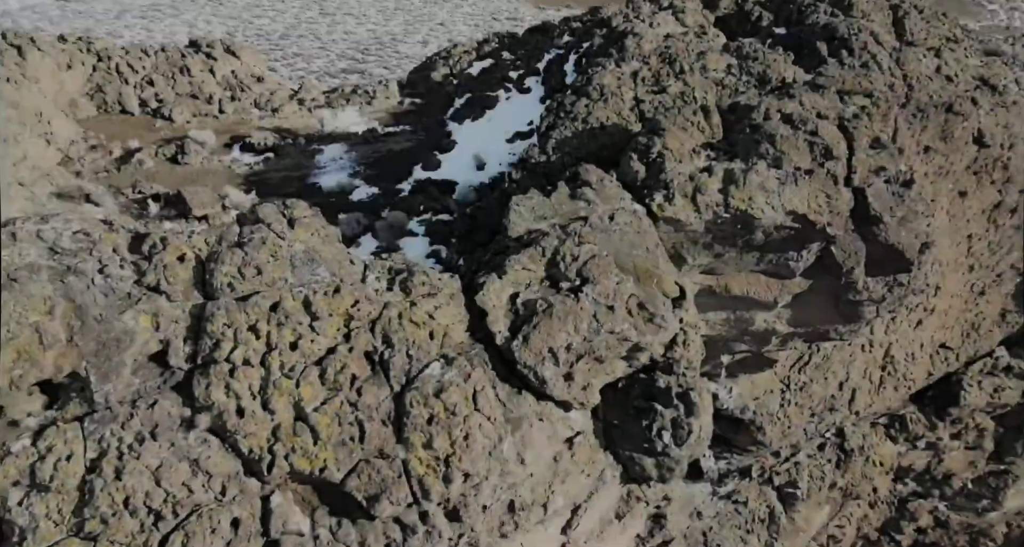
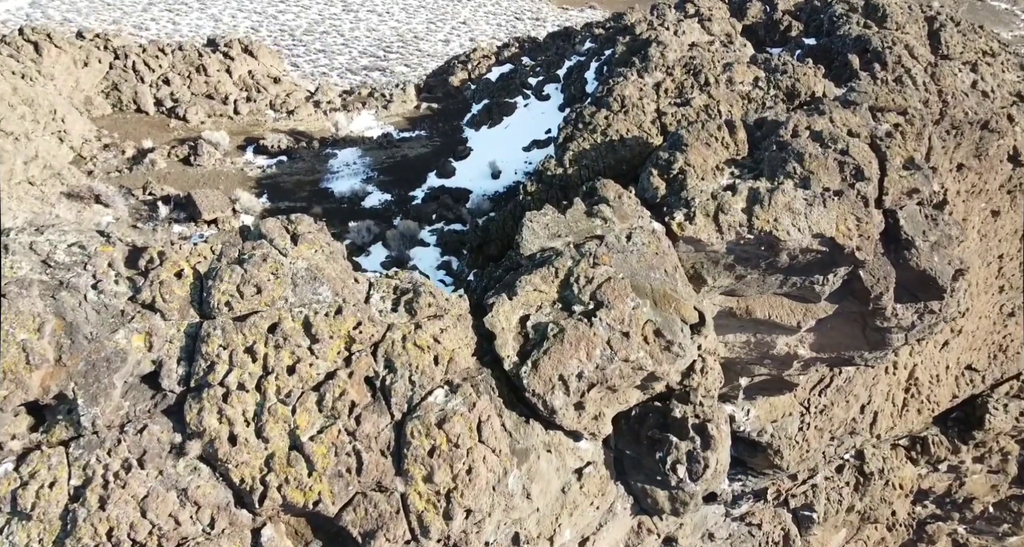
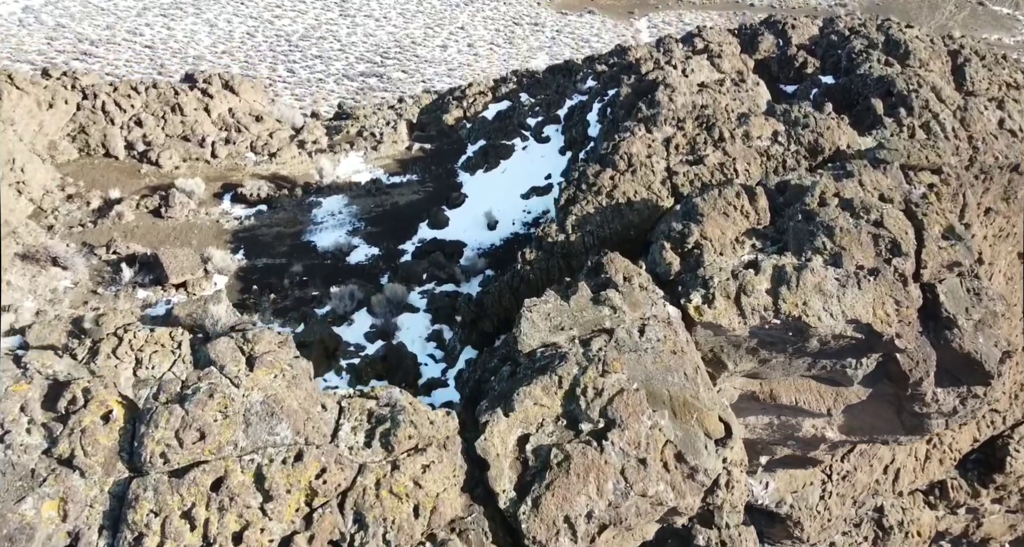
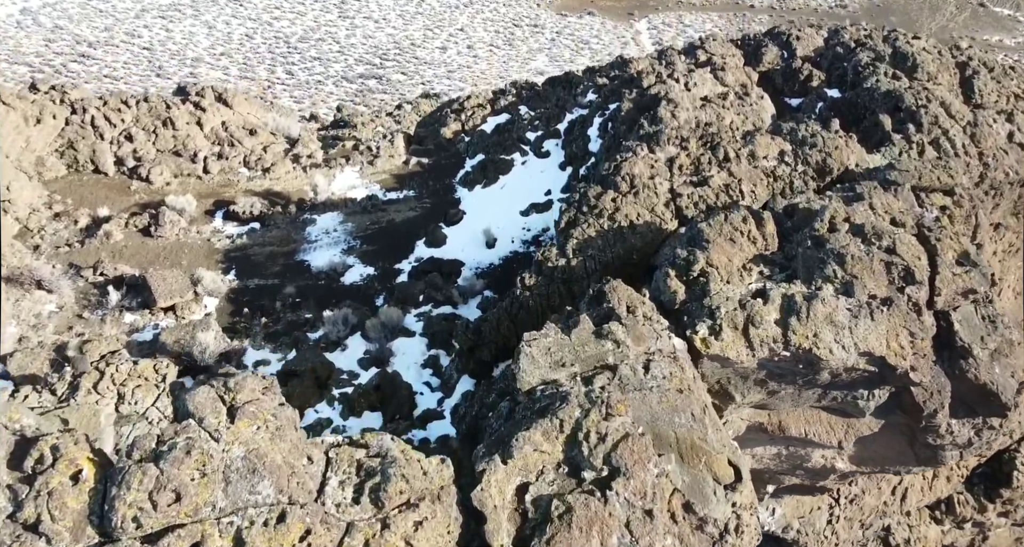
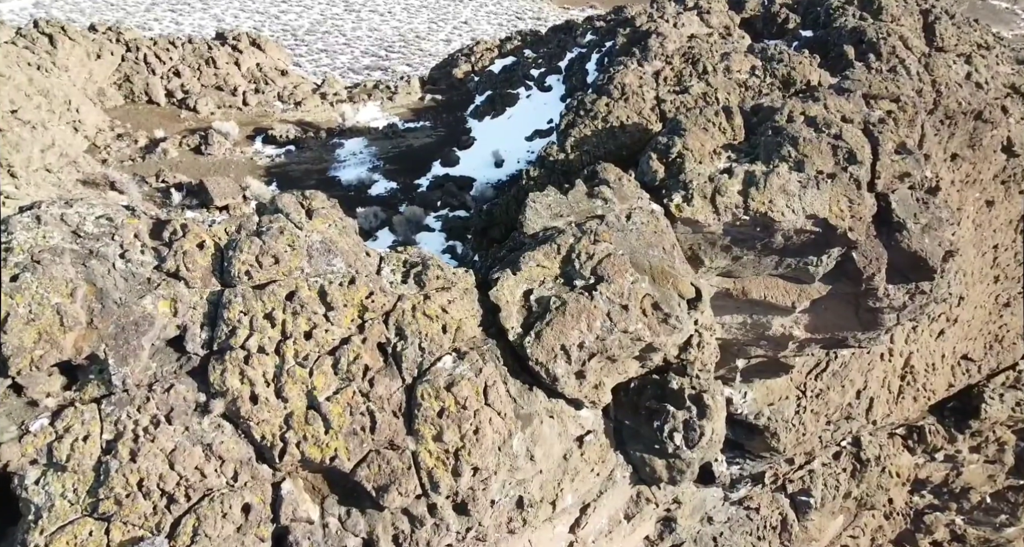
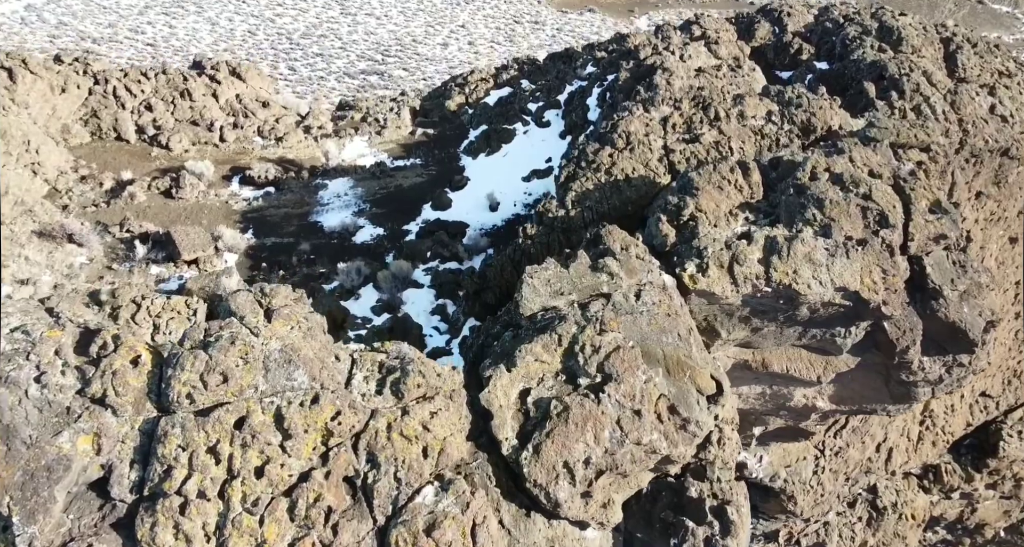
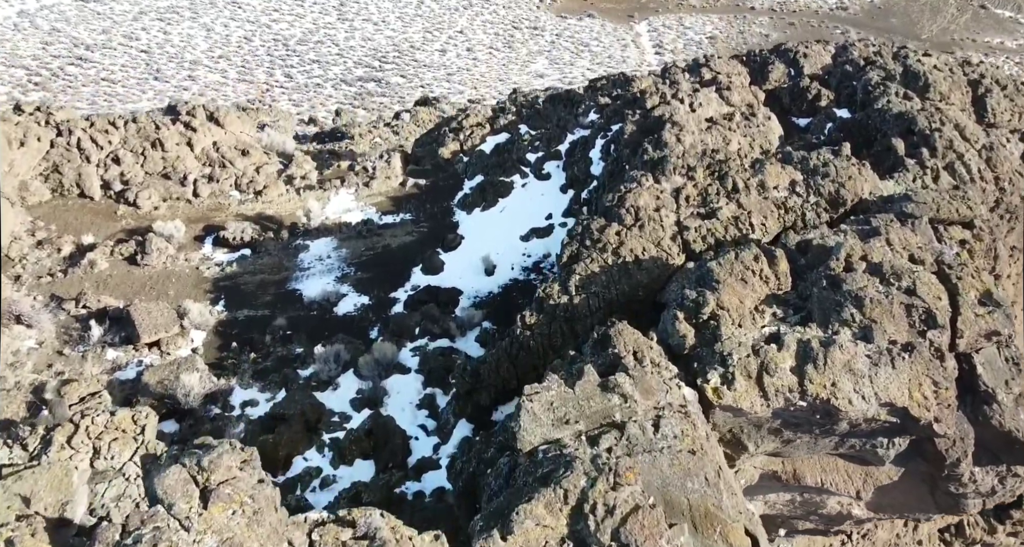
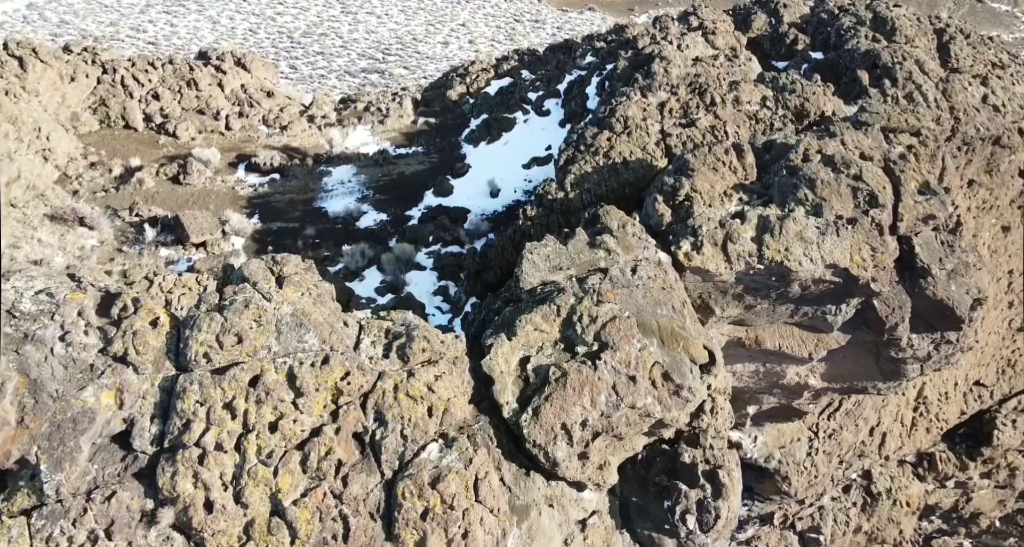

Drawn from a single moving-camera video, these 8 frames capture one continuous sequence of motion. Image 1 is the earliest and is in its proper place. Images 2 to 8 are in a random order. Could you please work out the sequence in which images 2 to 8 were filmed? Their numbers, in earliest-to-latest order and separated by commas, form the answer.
5, 2, 8, 6, 3, 4, 7
